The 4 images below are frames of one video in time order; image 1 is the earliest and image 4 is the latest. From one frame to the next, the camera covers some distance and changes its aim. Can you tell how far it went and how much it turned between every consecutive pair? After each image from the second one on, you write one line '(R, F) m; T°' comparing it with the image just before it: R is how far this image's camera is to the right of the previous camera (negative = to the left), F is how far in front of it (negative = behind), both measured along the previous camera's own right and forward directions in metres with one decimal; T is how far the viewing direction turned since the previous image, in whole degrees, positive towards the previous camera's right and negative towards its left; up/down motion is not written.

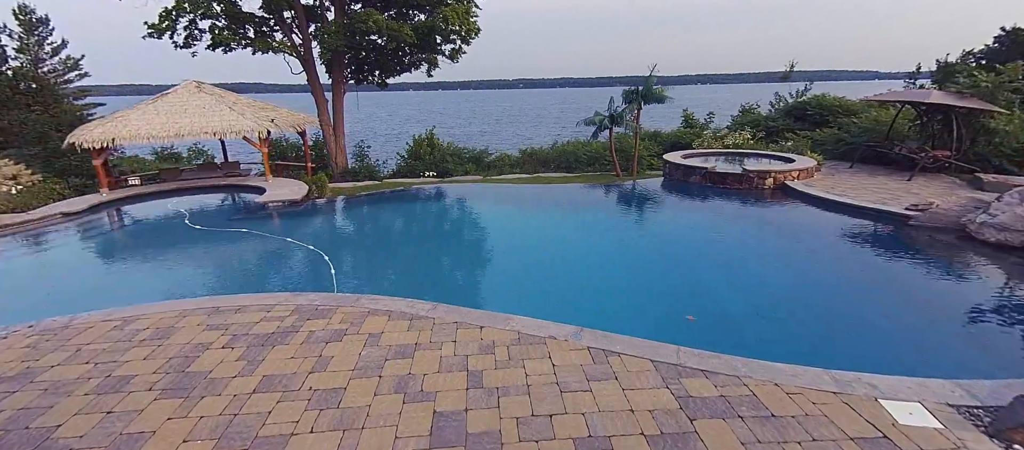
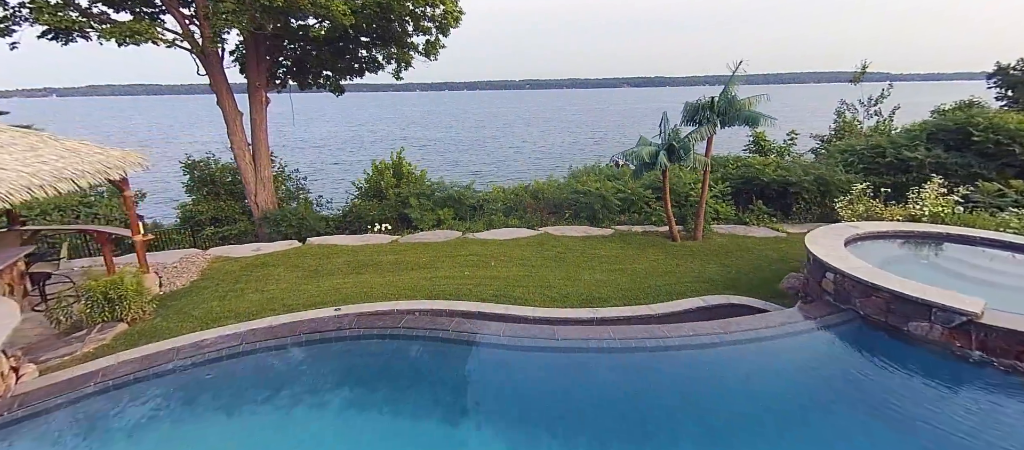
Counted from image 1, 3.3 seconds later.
(+0.2, +4.8) m; -1°
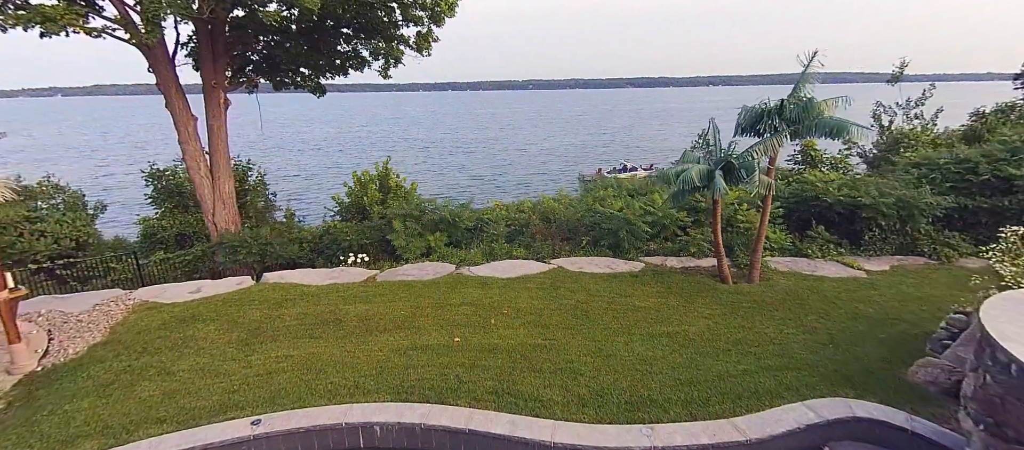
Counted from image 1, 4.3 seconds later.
(-0.1, +1.7) m; 0°
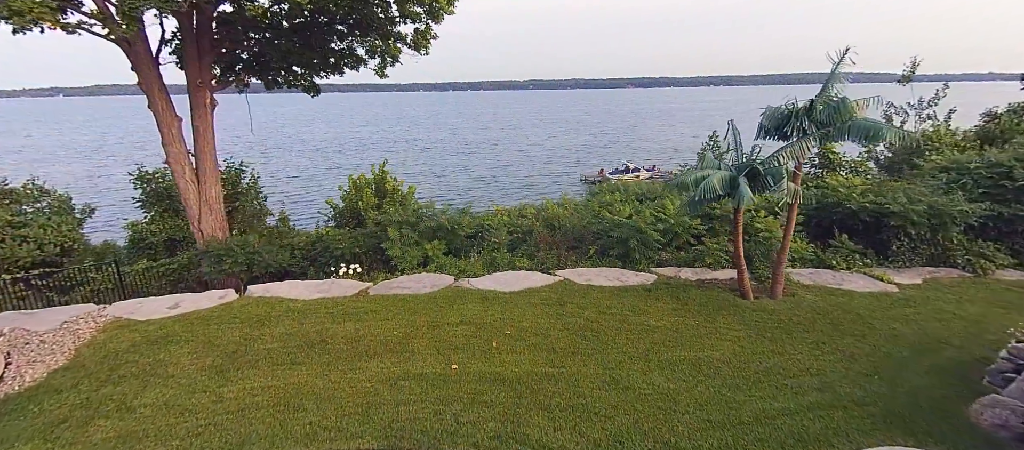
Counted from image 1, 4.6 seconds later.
(0.0, +0.5) m; 0°
